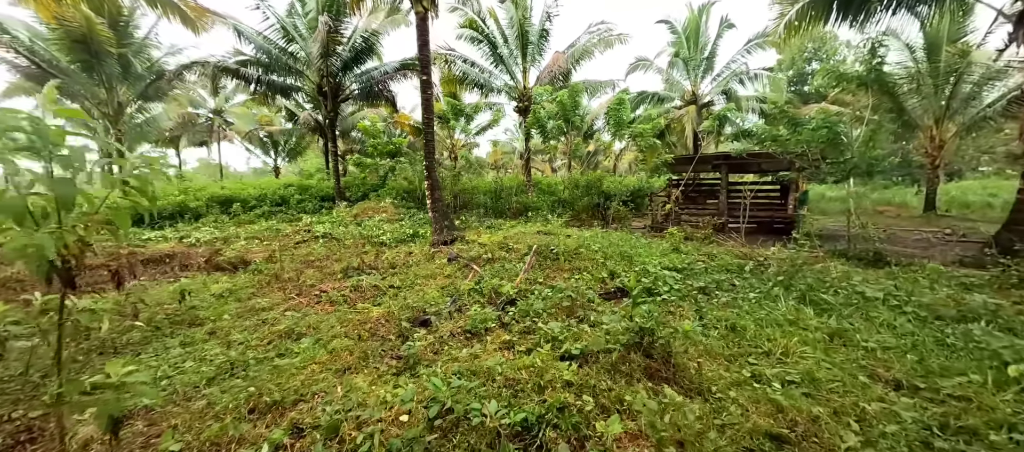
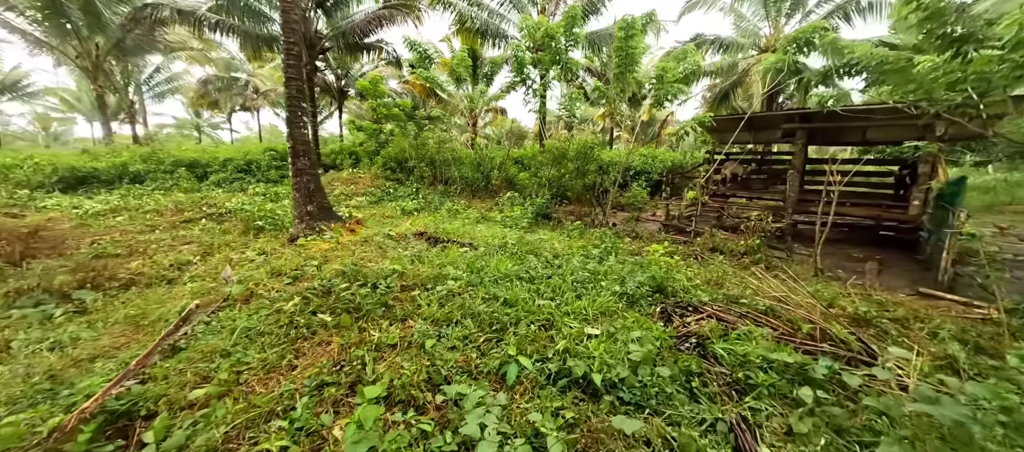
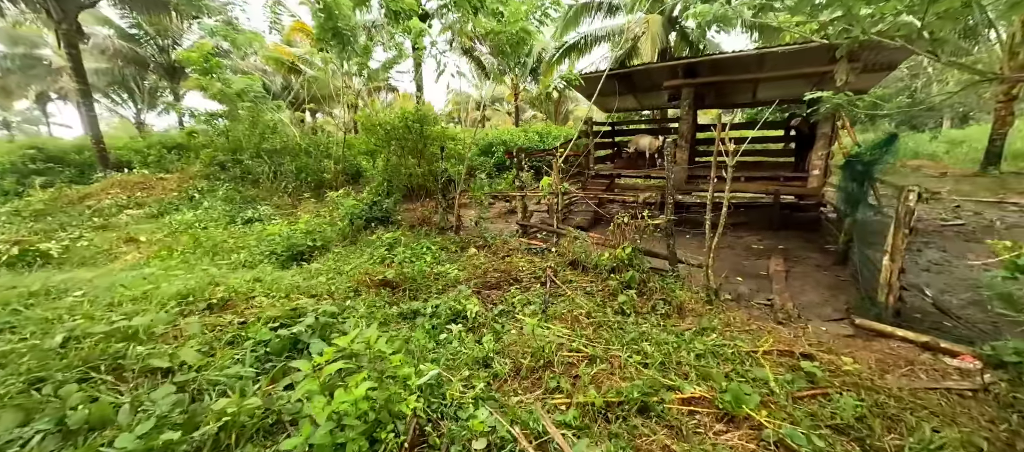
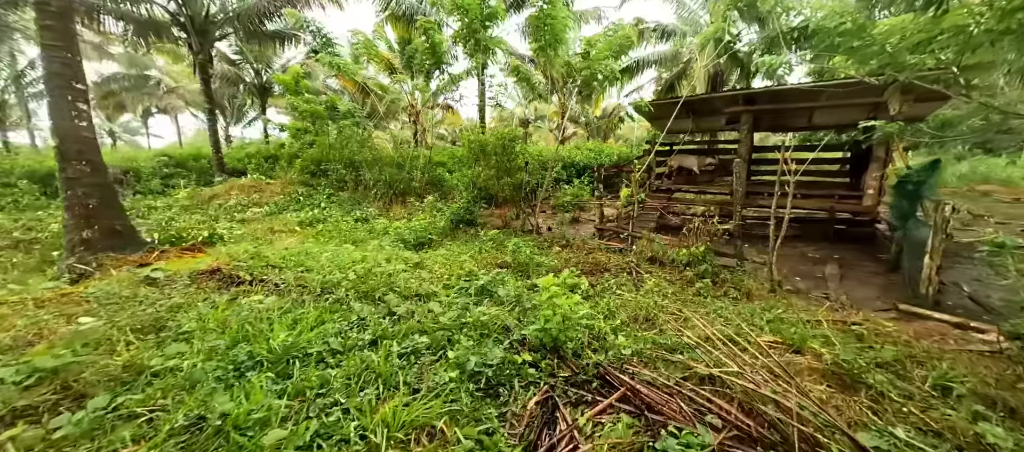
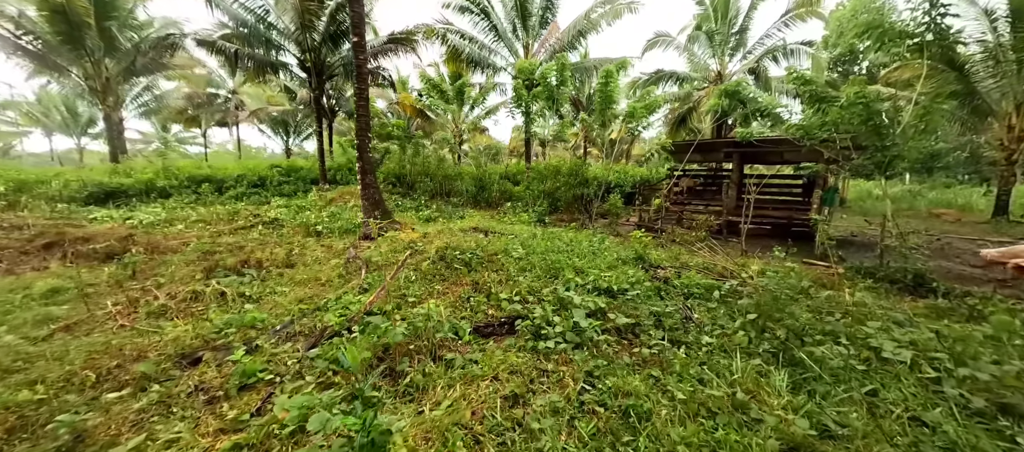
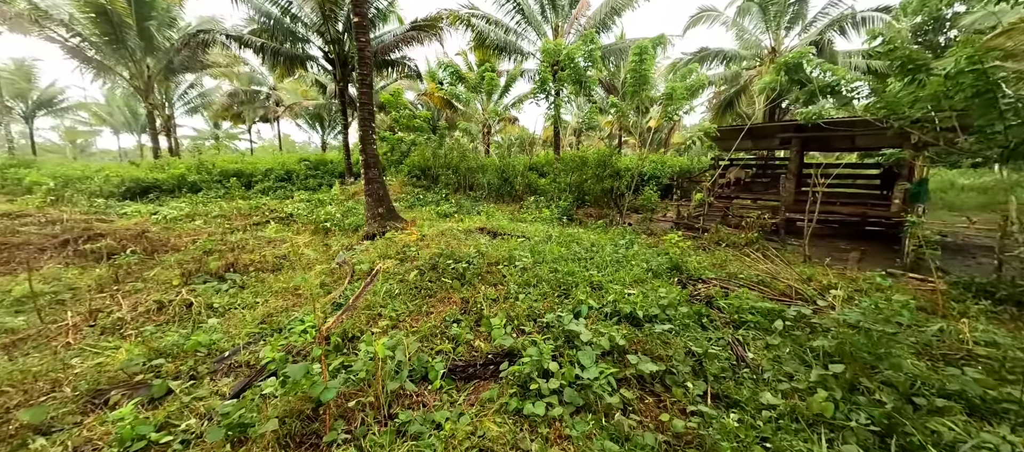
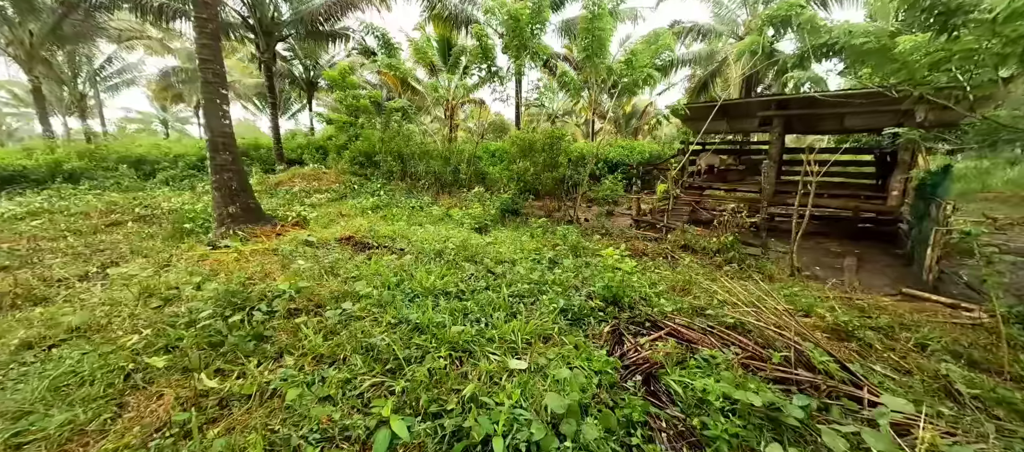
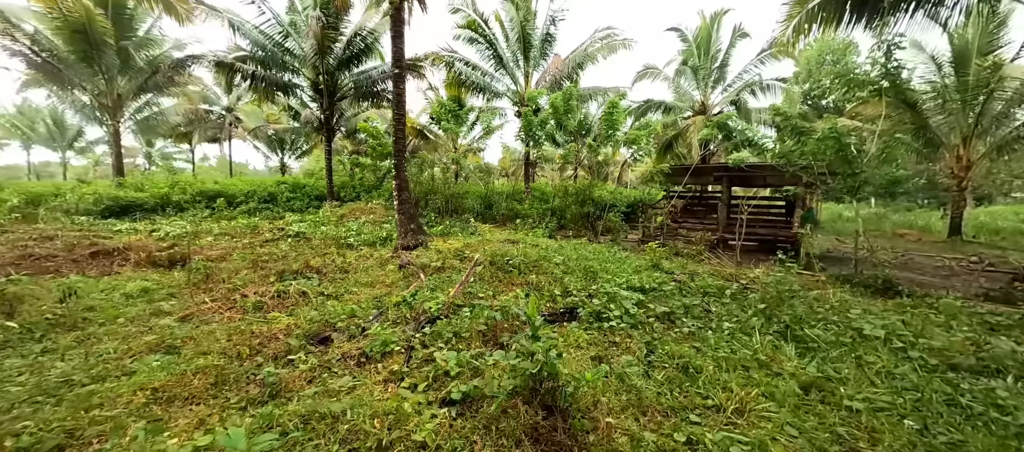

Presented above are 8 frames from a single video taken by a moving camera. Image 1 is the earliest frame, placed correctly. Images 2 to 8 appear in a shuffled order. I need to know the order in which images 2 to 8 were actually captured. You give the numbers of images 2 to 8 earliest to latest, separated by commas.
8, 5, 6, 2, 7, 4, 3
